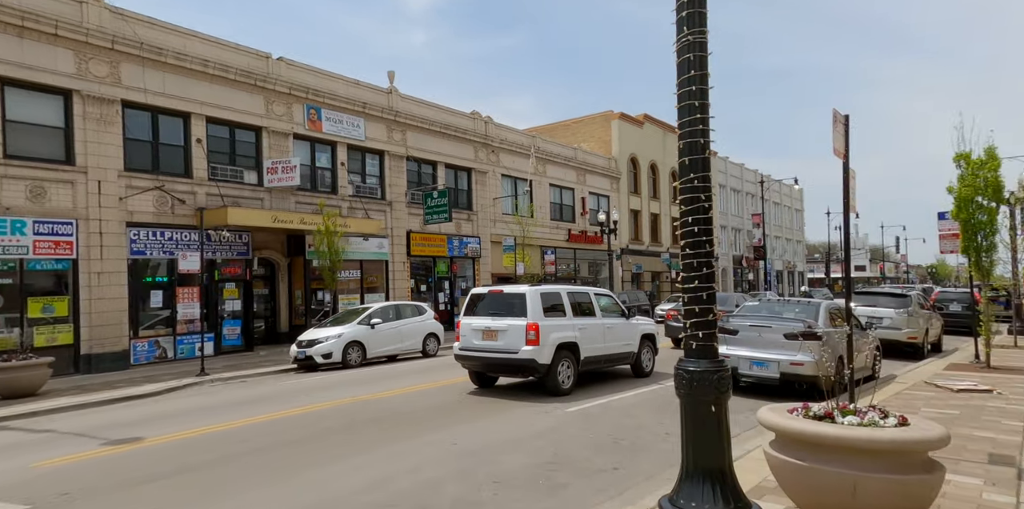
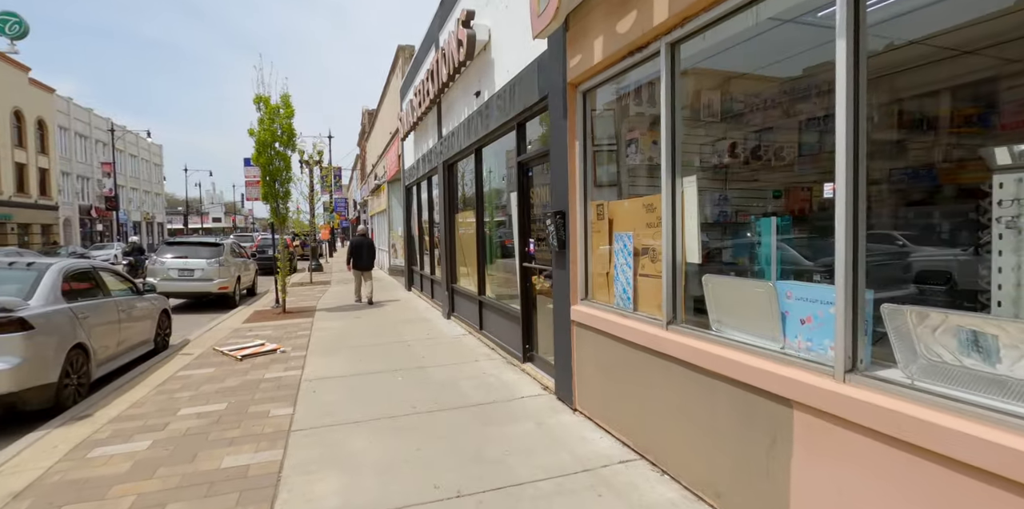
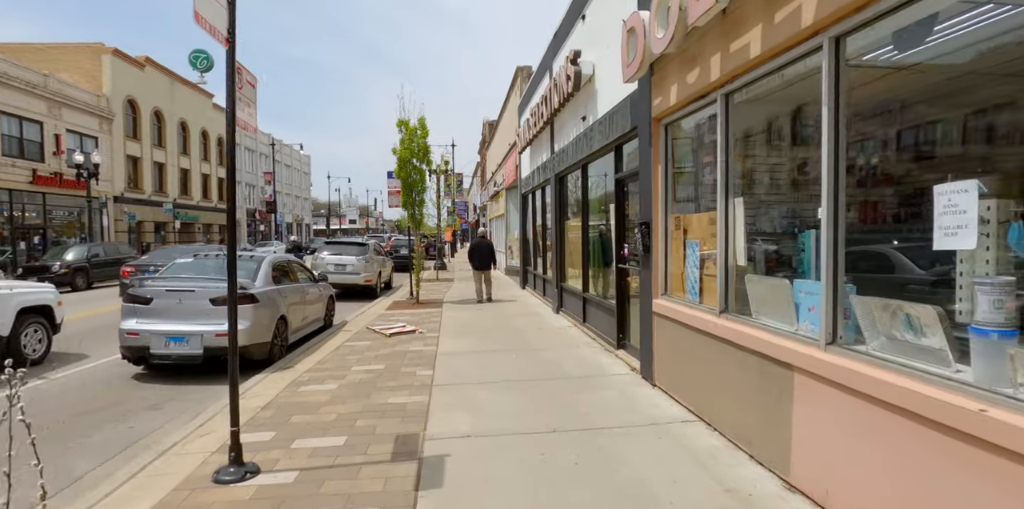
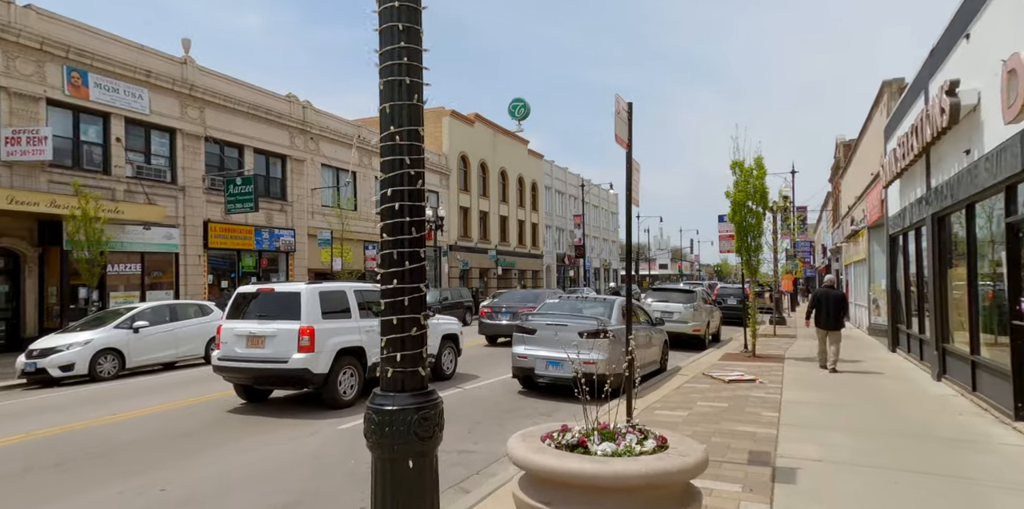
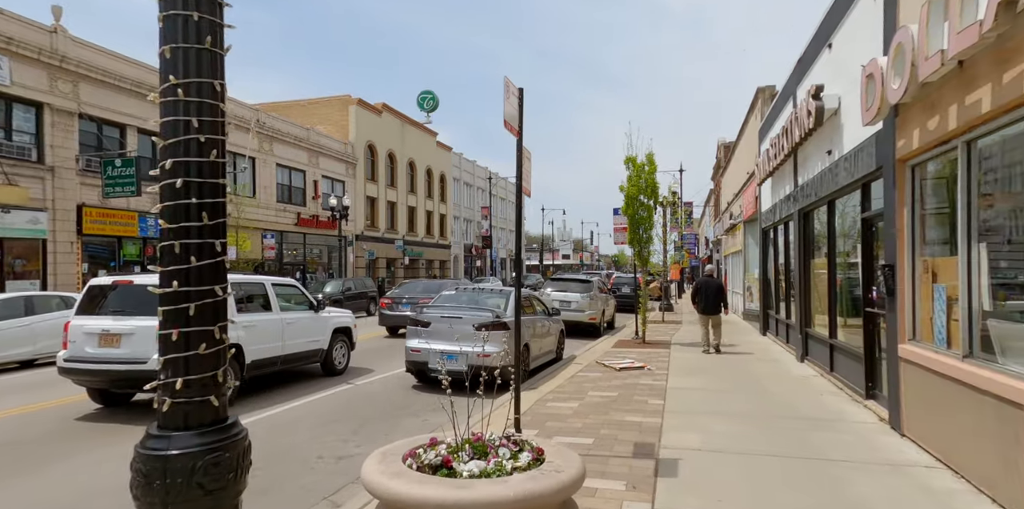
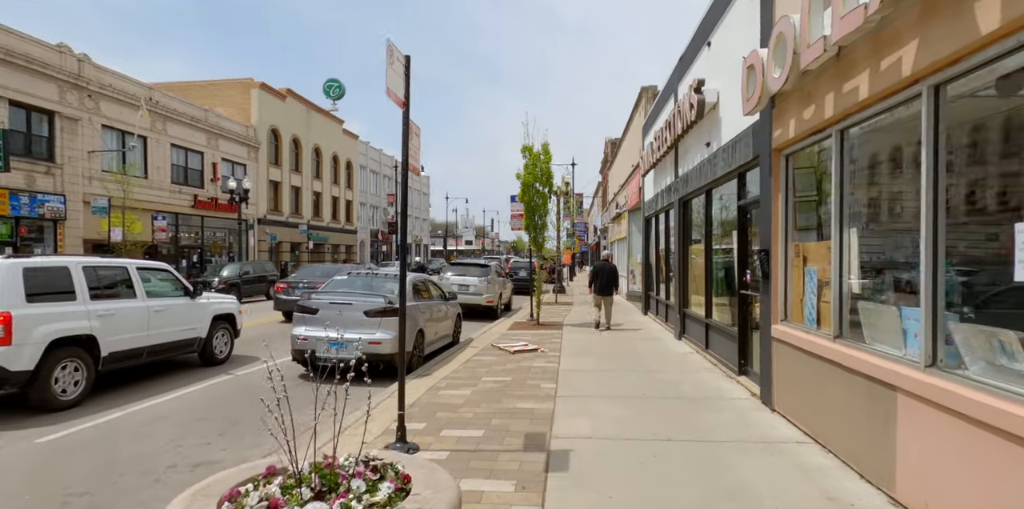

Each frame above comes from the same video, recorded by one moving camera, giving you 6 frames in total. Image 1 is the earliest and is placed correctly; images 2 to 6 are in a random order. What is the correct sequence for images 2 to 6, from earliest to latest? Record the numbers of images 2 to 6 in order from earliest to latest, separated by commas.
4, 5, 6, 3, 2
